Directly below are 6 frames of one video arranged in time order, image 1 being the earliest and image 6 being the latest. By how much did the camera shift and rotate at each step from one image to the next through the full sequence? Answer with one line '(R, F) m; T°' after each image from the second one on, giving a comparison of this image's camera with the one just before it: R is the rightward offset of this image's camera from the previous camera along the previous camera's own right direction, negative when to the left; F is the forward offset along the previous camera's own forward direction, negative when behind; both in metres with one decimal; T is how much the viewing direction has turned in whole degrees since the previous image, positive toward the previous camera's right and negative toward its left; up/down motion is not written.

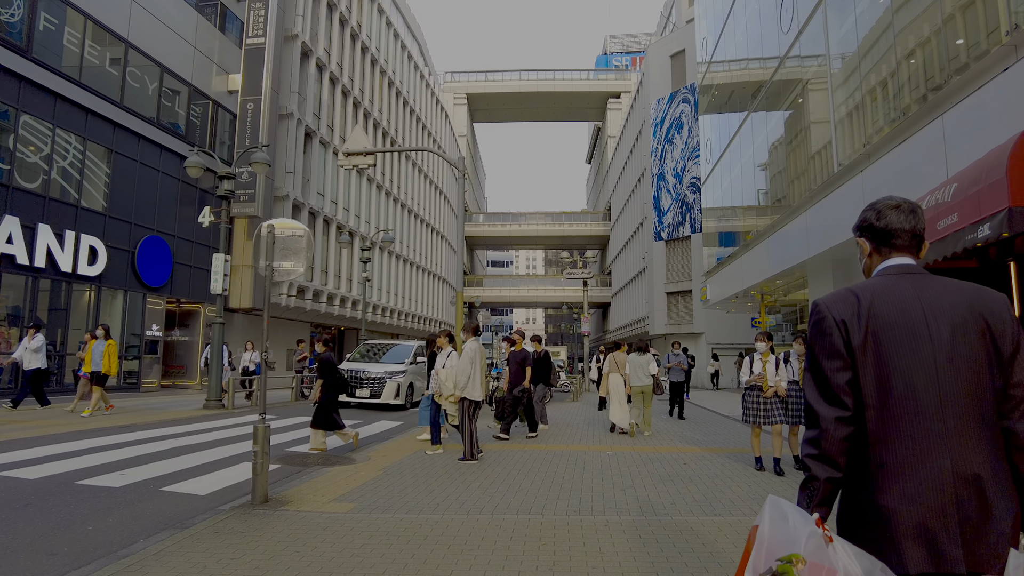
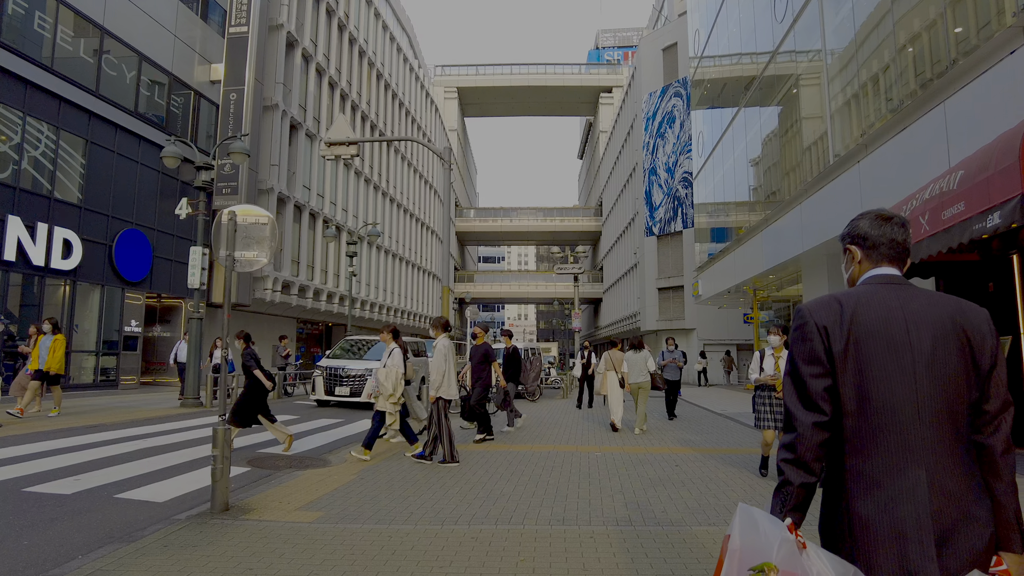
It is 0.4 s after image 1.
(+0.1, +0.4) m; +1°
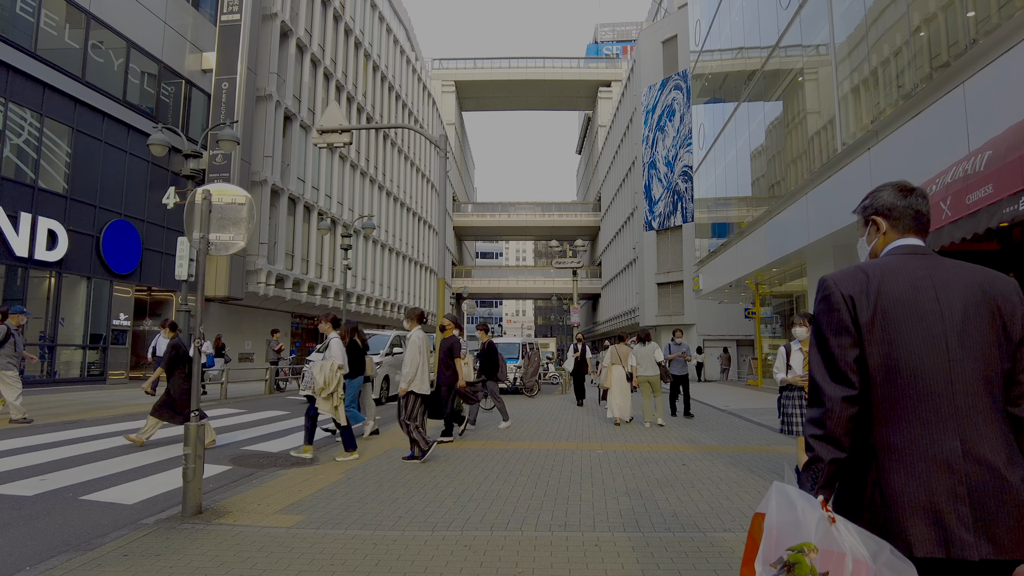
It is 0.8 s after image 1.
(0.0, +0.4) m; 0°
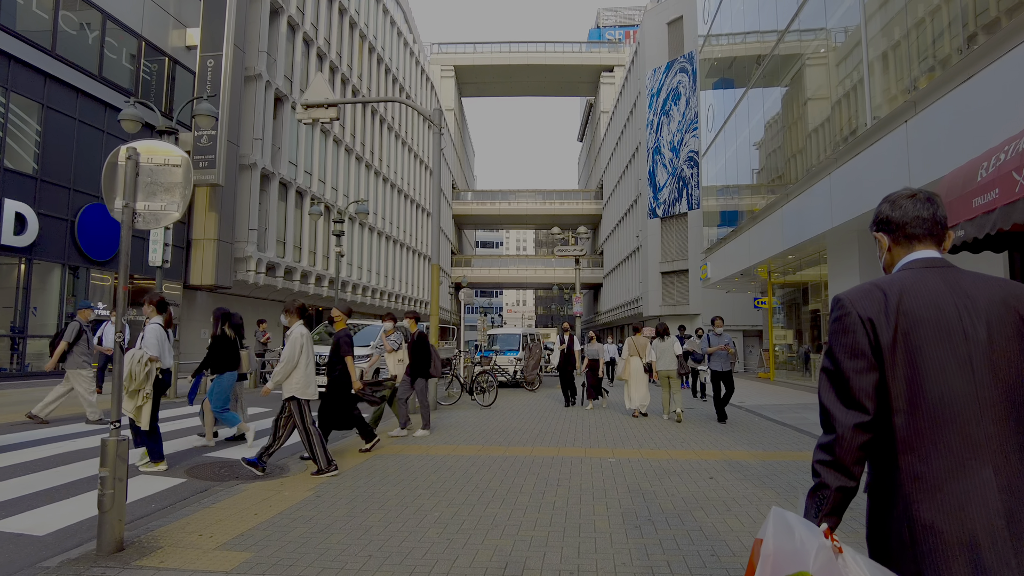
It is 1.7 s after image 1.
(0.0, +1.0) m; 0°
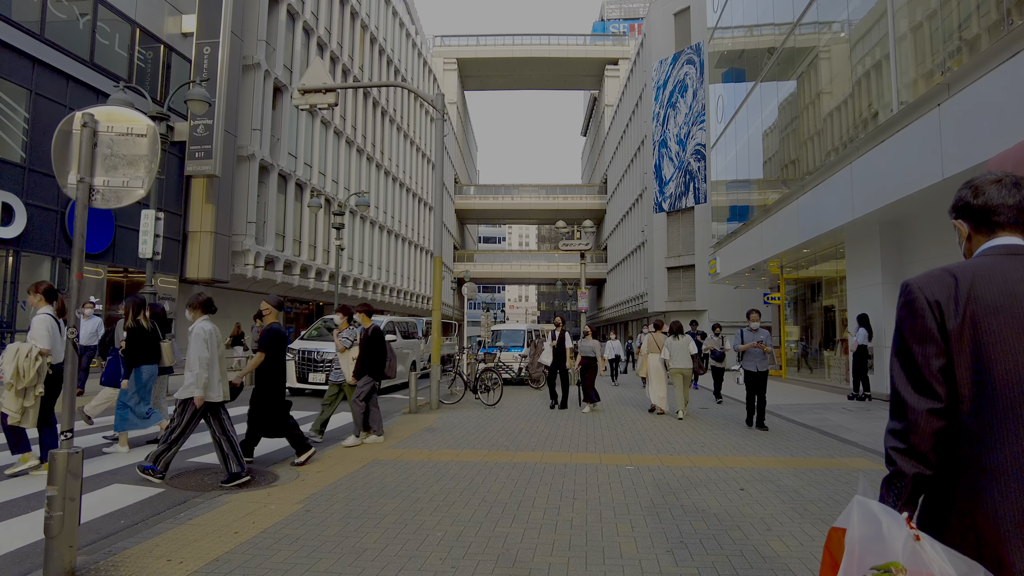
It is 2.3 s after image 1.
(-0.1, +0.6) m; 0°
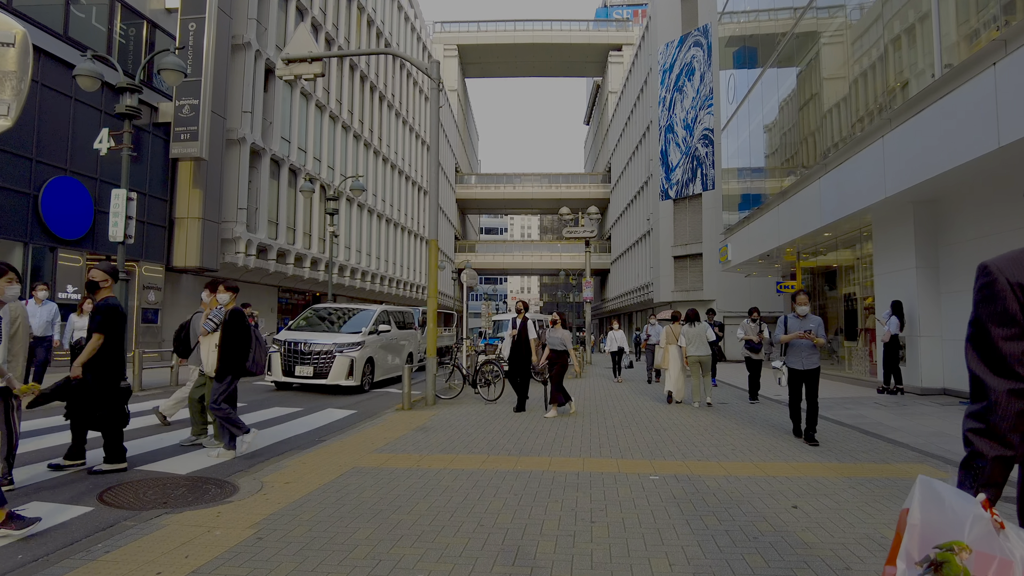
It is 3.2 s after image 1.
(0.0, +1.0) m; 0°
